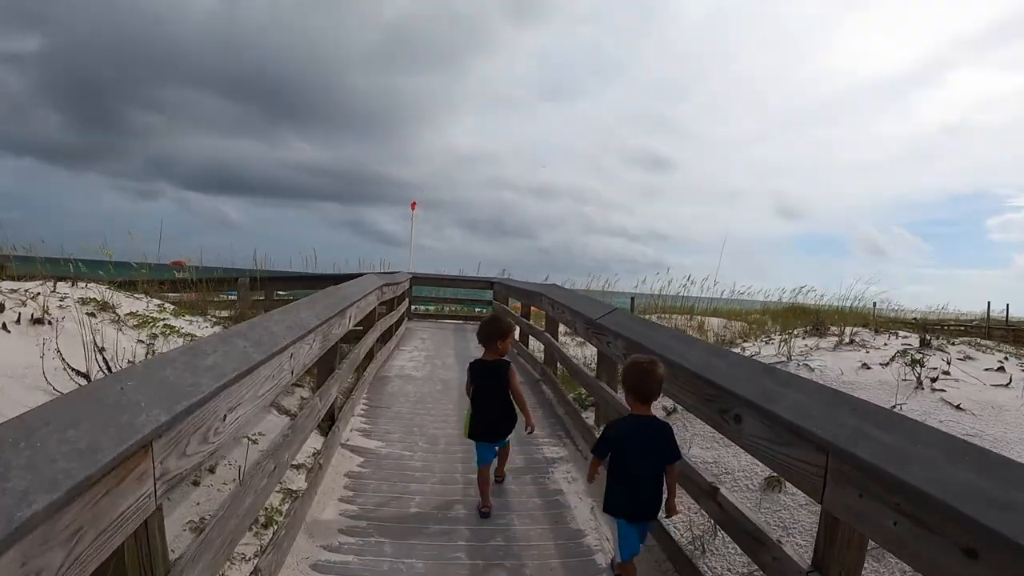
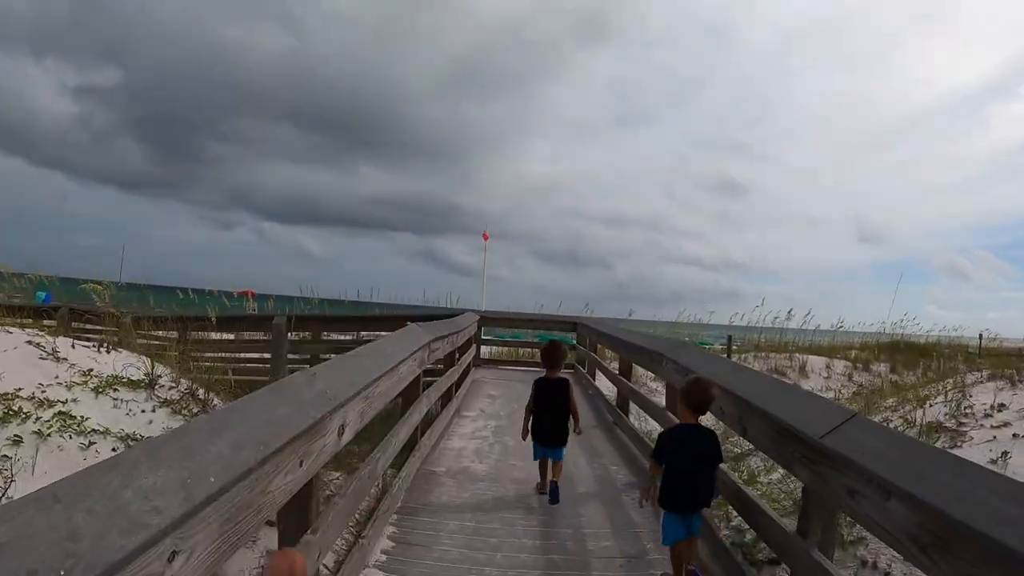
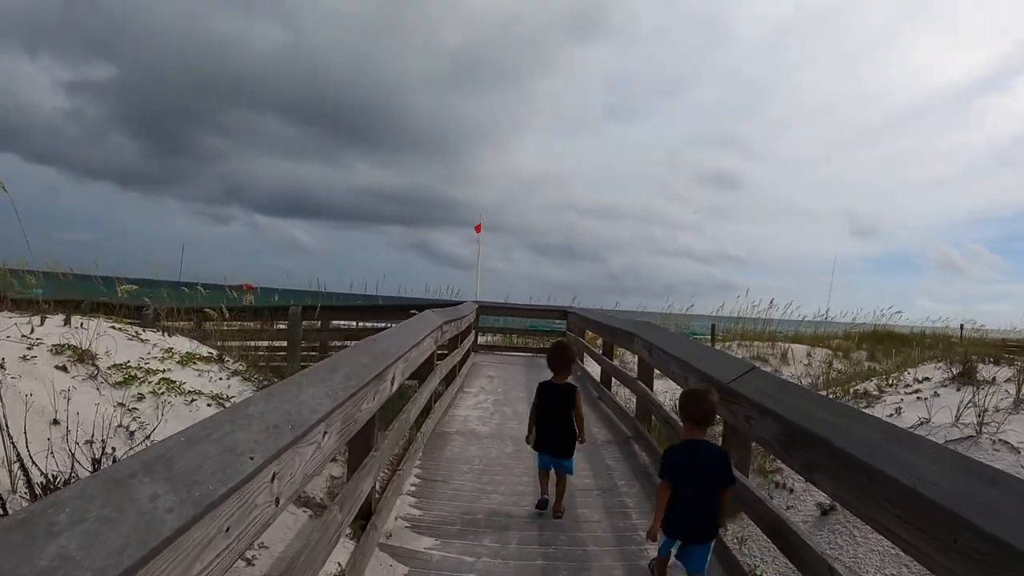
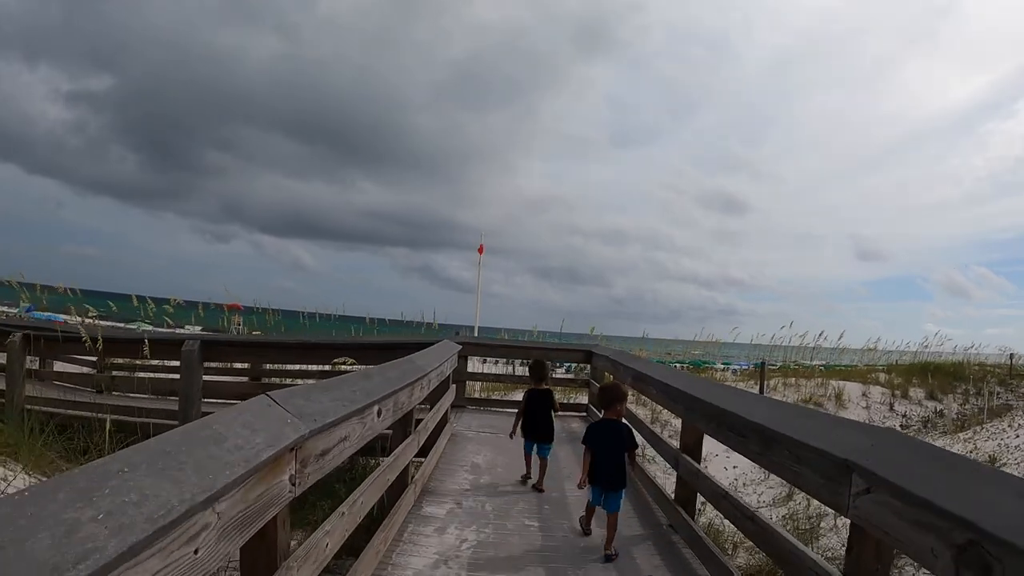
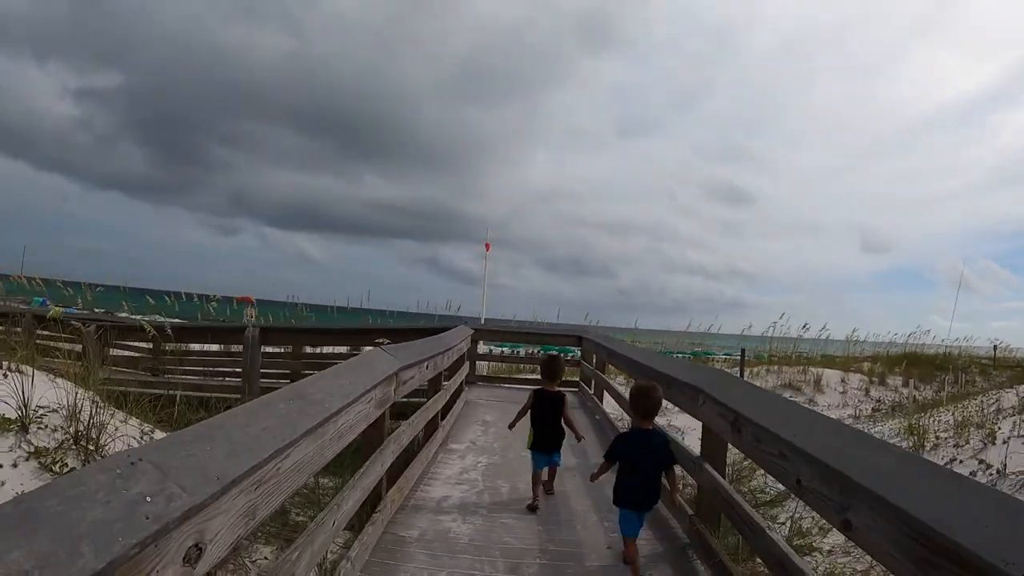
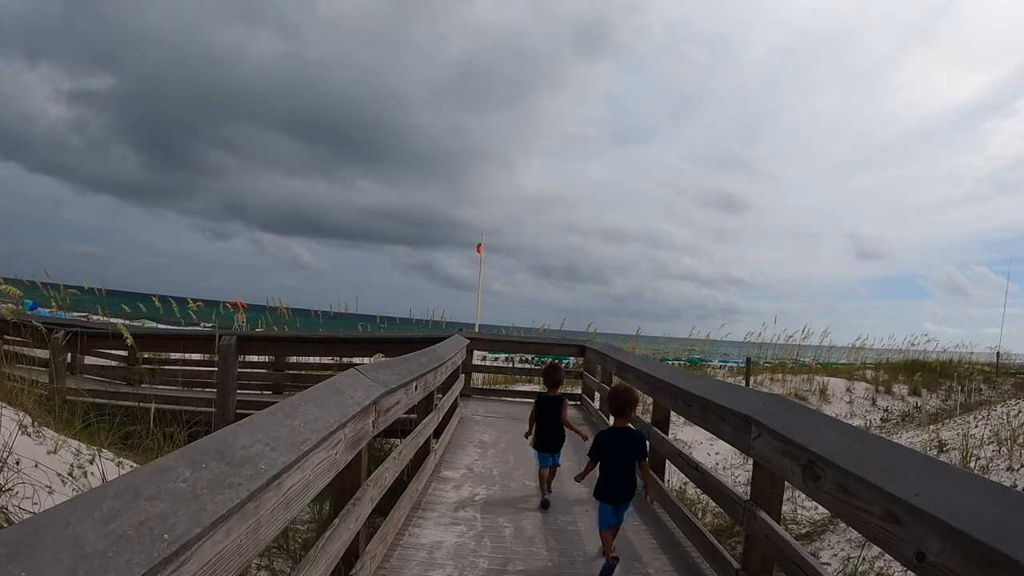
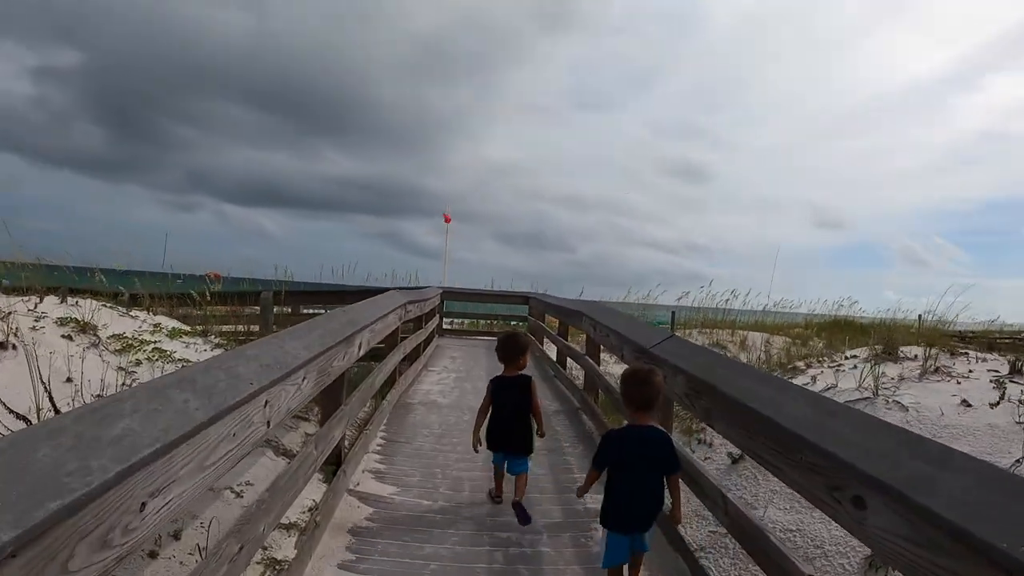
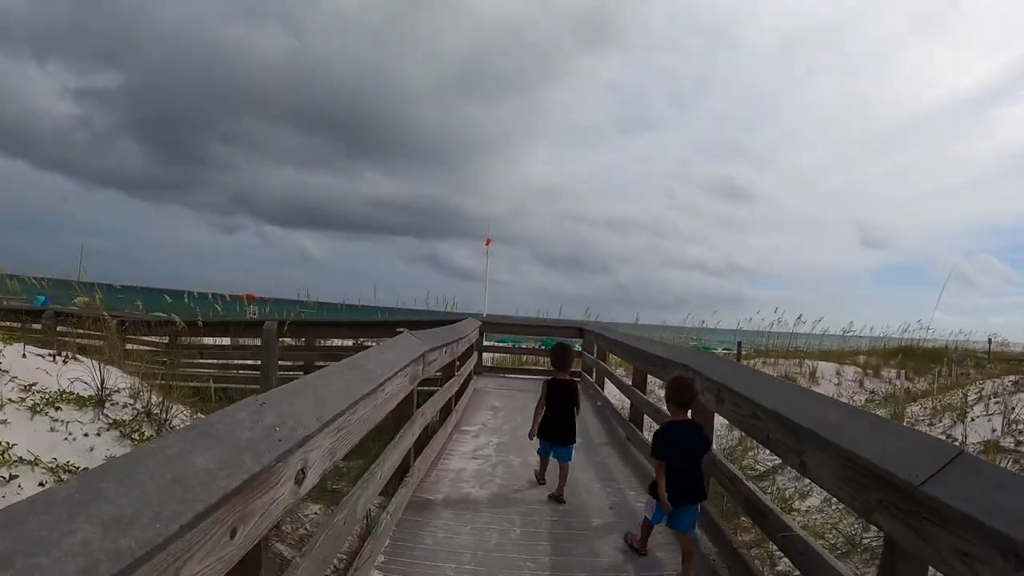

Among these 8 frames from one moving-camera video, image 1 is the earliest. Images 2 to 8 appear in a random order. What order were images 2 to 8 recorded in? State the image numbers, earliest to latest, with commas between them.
7, 3, 2, 8, 5, 6, 4
